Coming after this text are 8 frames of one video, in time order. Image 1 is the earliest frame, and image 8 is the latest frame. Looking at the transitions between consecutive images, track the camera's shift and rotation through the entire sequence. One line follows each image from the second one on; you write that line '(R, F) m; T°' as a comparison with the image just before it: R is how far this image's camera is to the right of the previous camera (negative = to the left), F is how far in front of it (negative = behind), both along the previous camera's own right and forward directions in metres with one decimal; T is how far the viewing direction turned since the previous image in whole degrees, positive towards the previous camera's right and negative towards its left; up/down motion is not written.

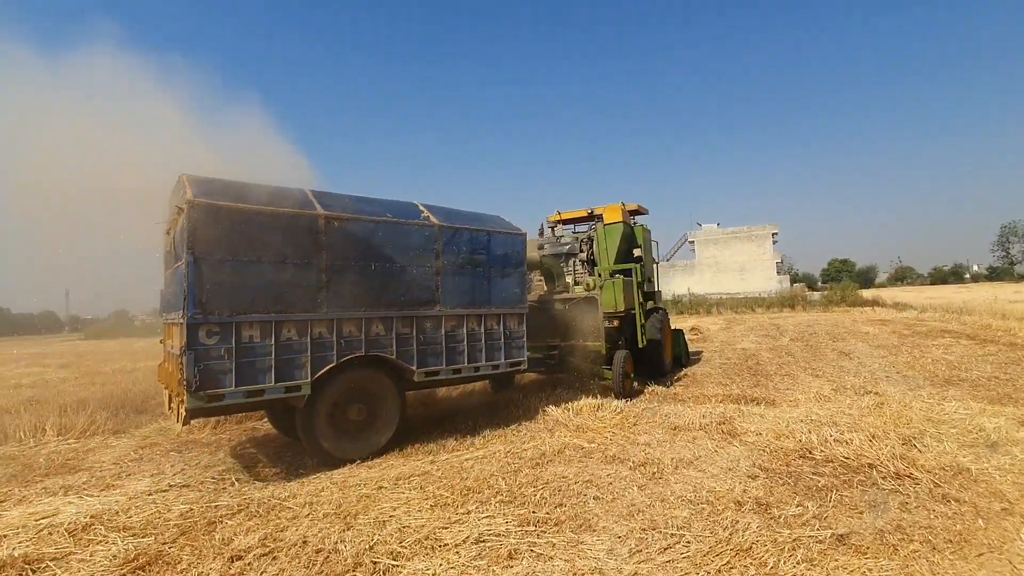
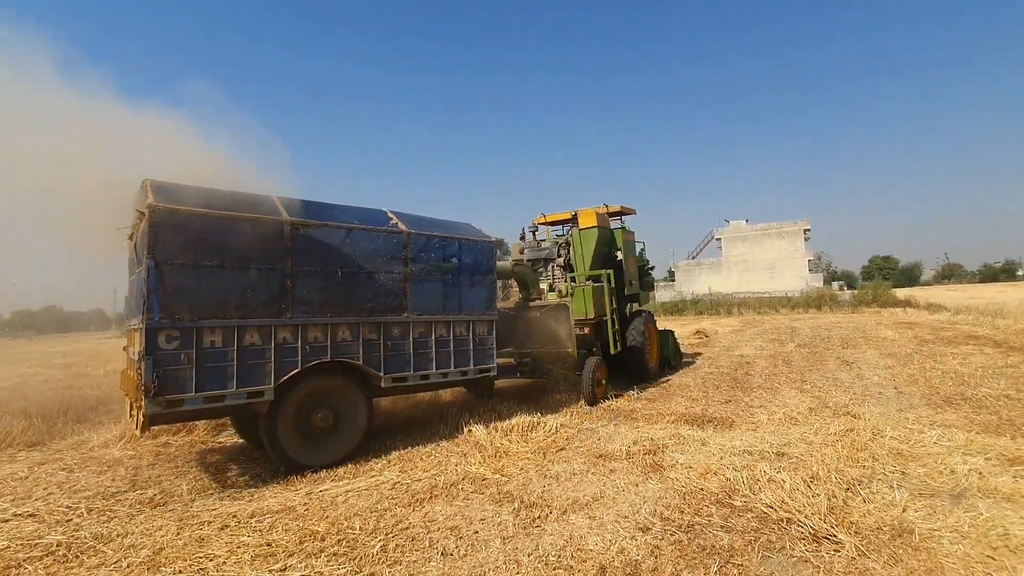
(+1.1, +0.6) m; -3°
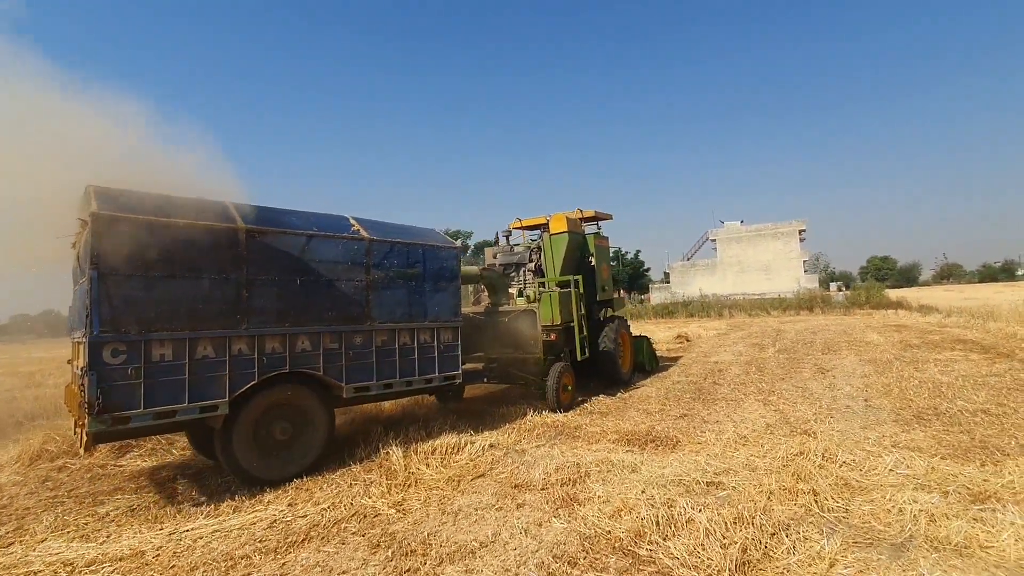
(+0.7, +0.5) m; 0°
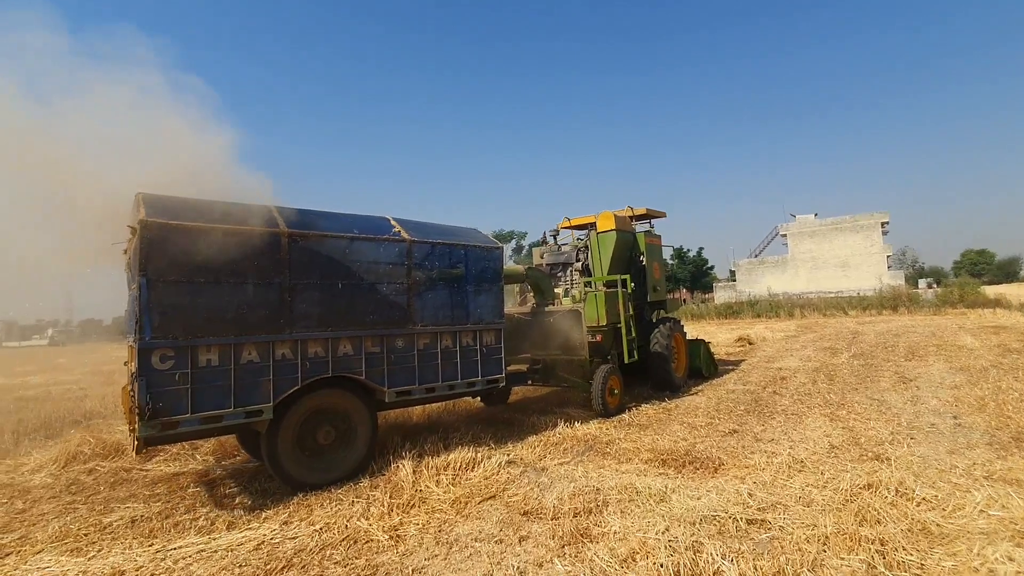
(+0.4, +0.5) m; -7°
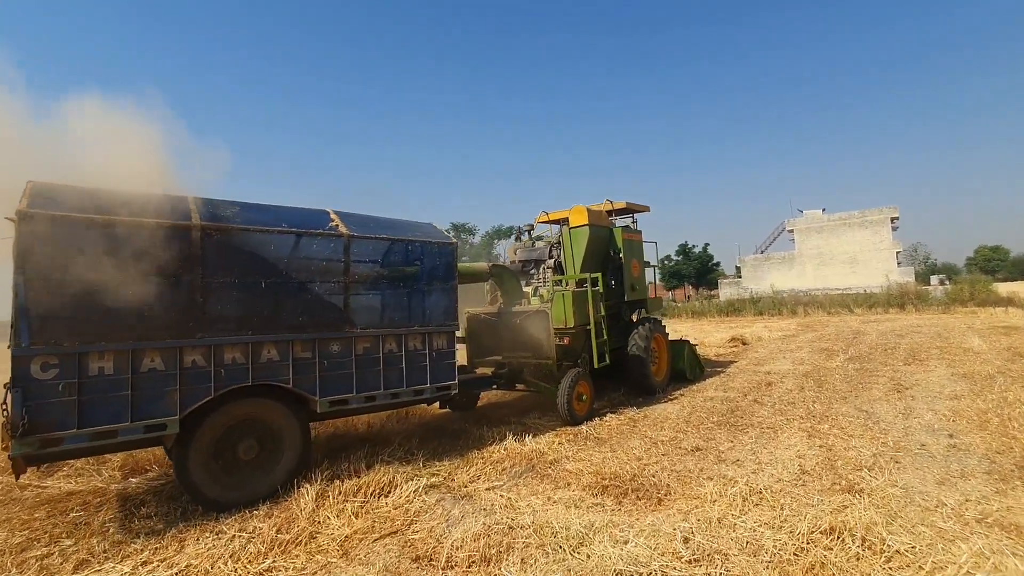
(+0.7, +0.6) m; -1°
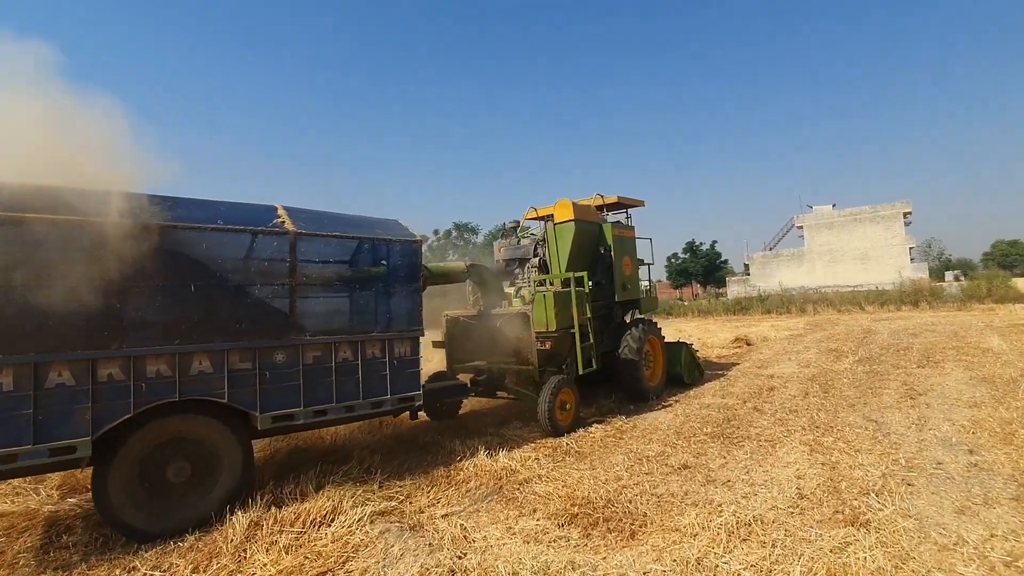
(+0.3, +0.5) m; -1°
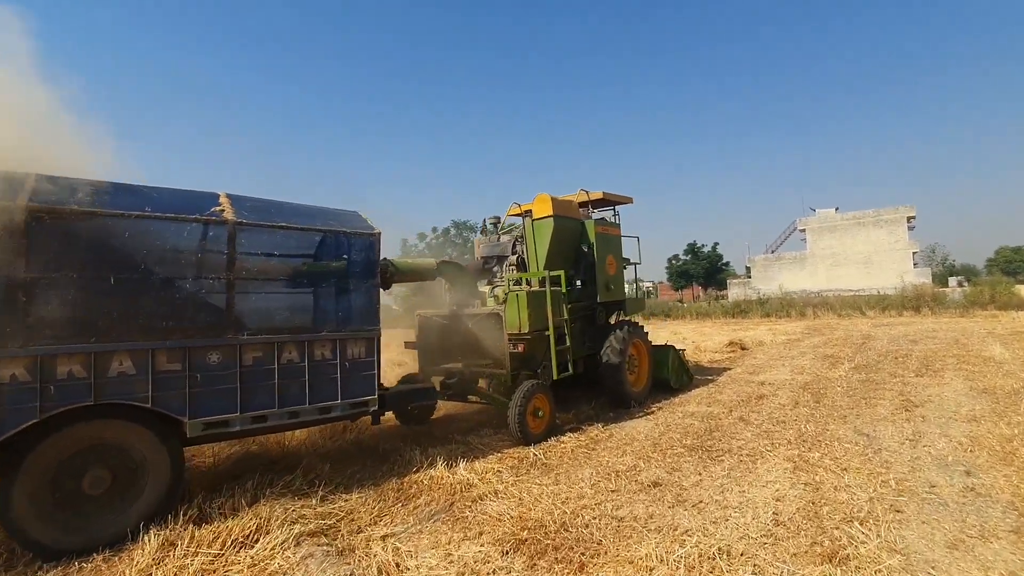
(+0.3, +0.3) m; 0°
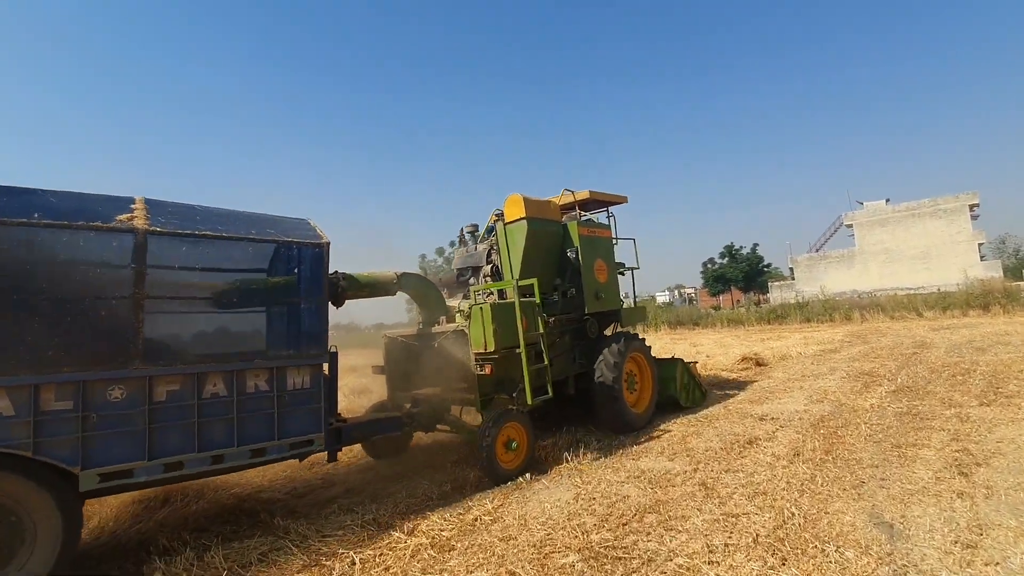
(+1.5, +1.8) m; -5°
